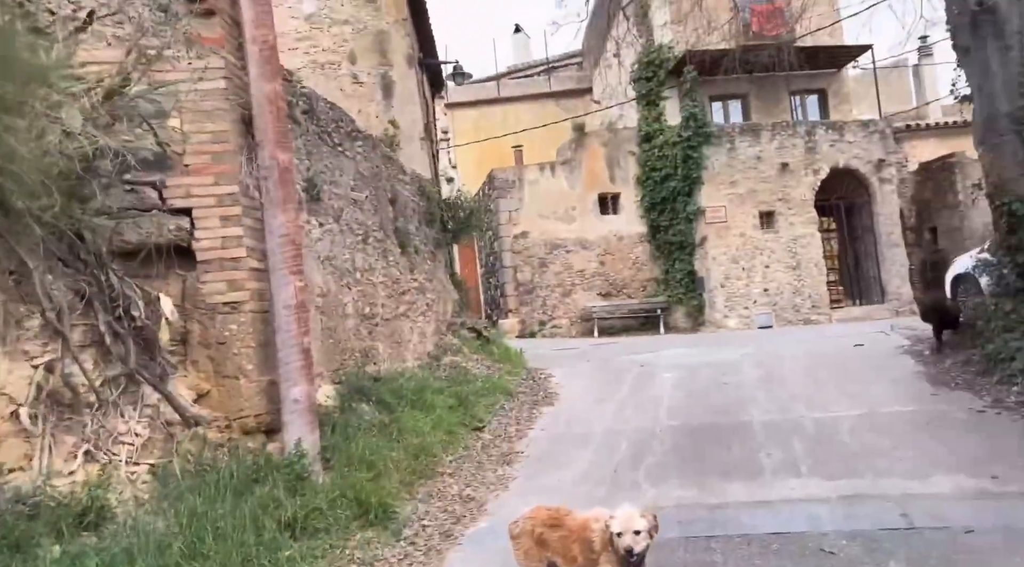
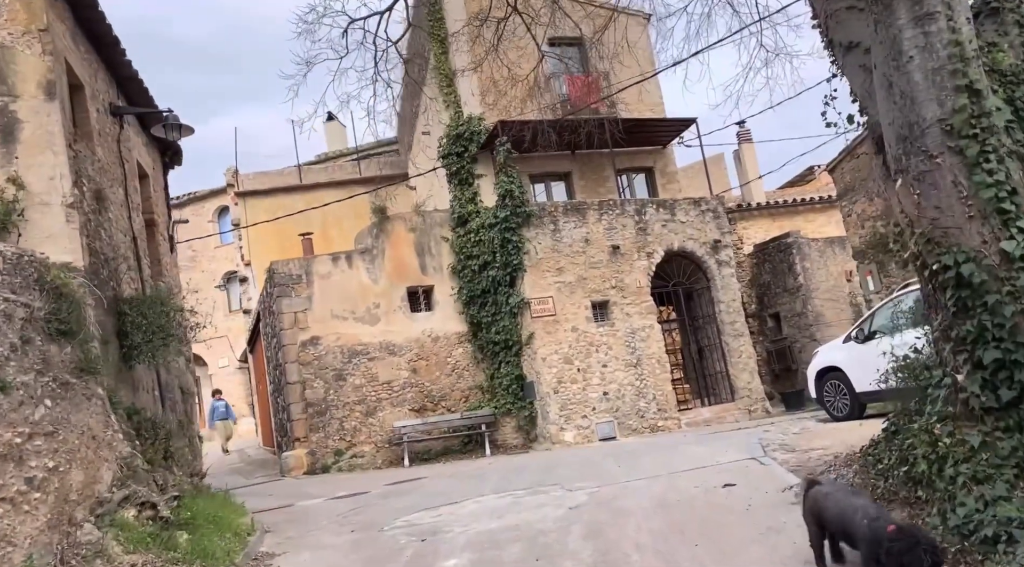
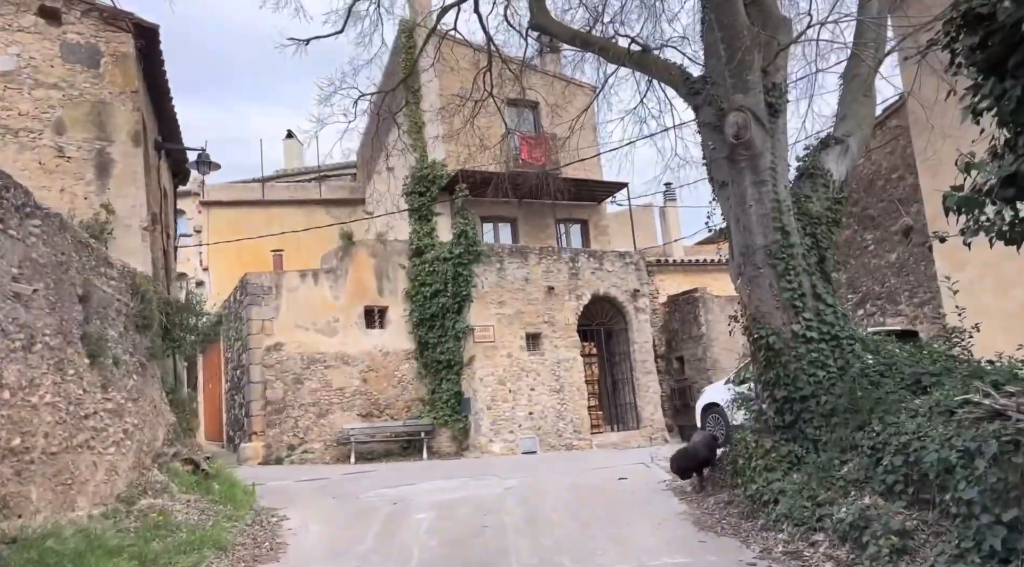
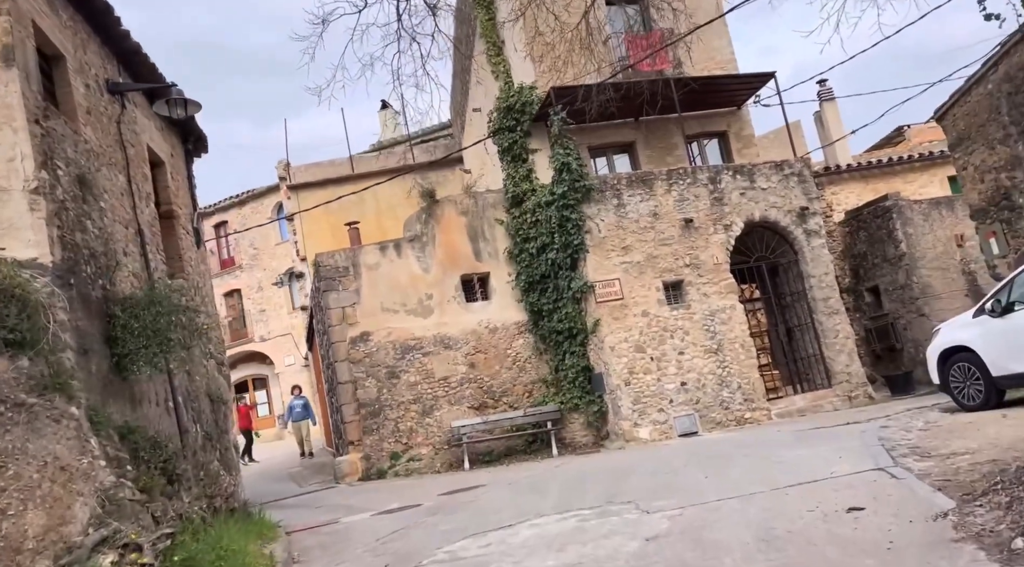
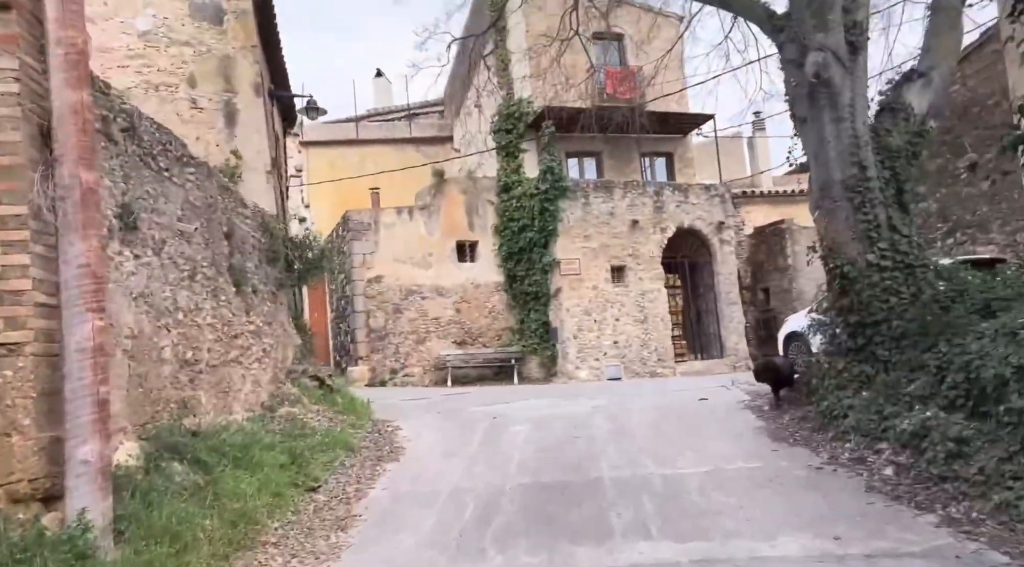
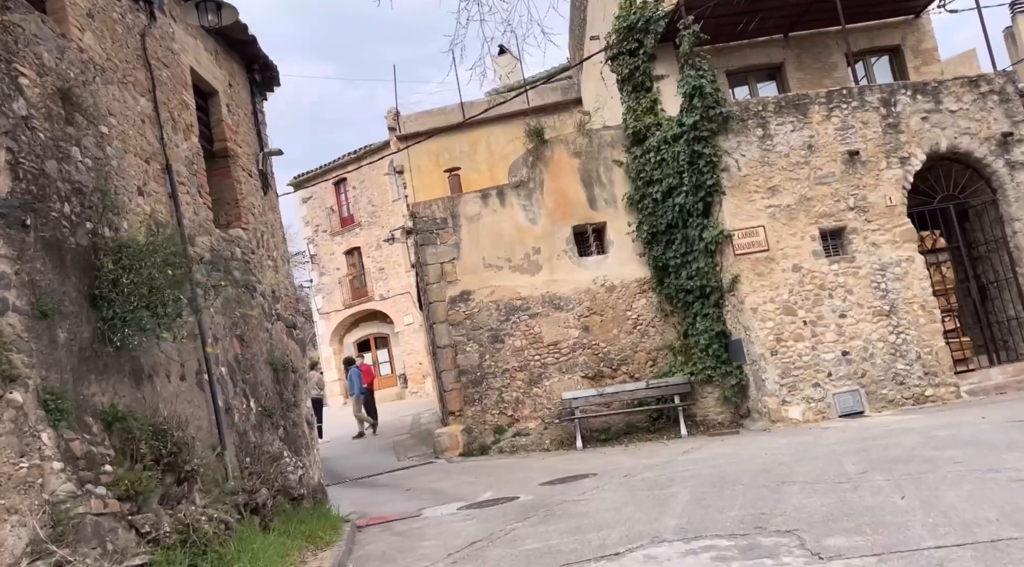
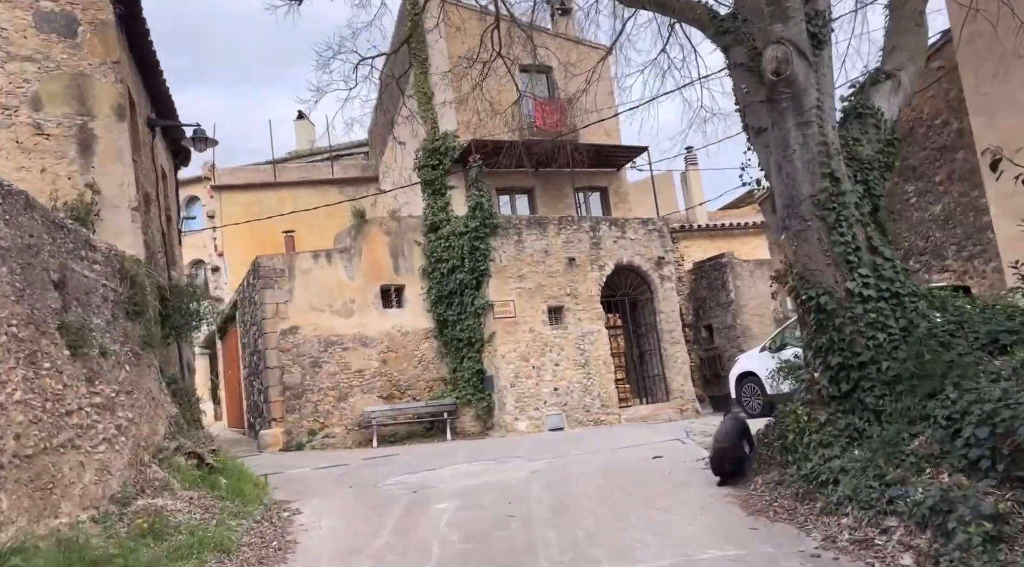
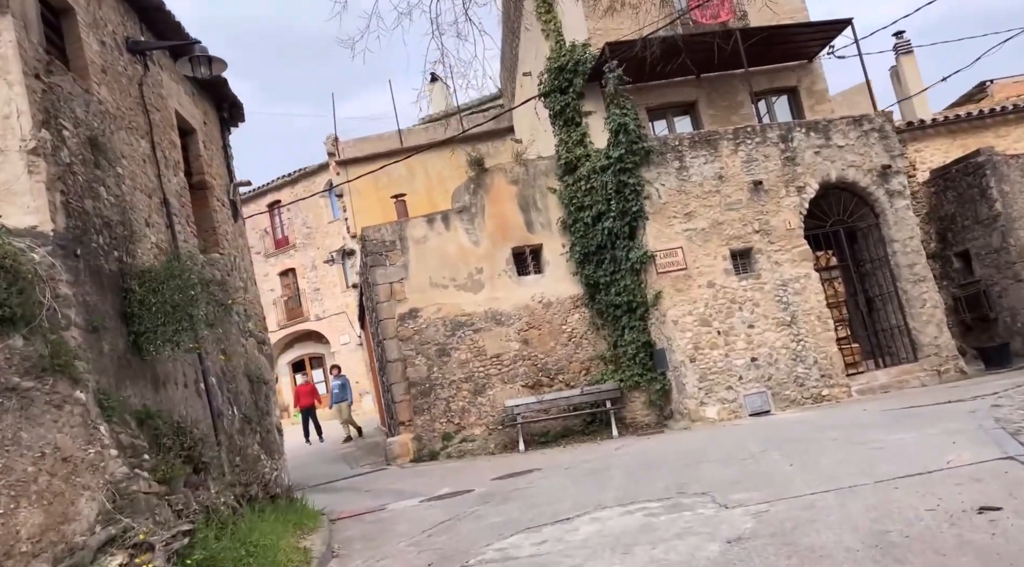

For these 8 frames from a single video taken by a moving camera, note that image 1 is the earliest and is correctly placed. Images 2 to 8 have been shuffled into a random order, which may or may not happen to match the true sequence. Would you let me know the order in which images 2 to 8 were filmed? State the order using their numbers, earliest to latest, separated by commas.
5, 3, 7, 2, 4, 8, 6
